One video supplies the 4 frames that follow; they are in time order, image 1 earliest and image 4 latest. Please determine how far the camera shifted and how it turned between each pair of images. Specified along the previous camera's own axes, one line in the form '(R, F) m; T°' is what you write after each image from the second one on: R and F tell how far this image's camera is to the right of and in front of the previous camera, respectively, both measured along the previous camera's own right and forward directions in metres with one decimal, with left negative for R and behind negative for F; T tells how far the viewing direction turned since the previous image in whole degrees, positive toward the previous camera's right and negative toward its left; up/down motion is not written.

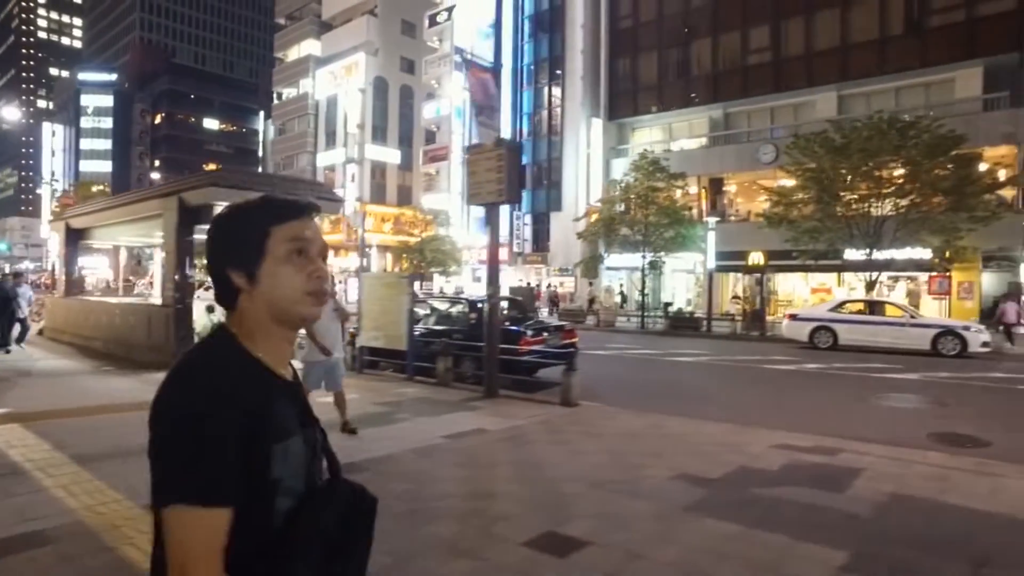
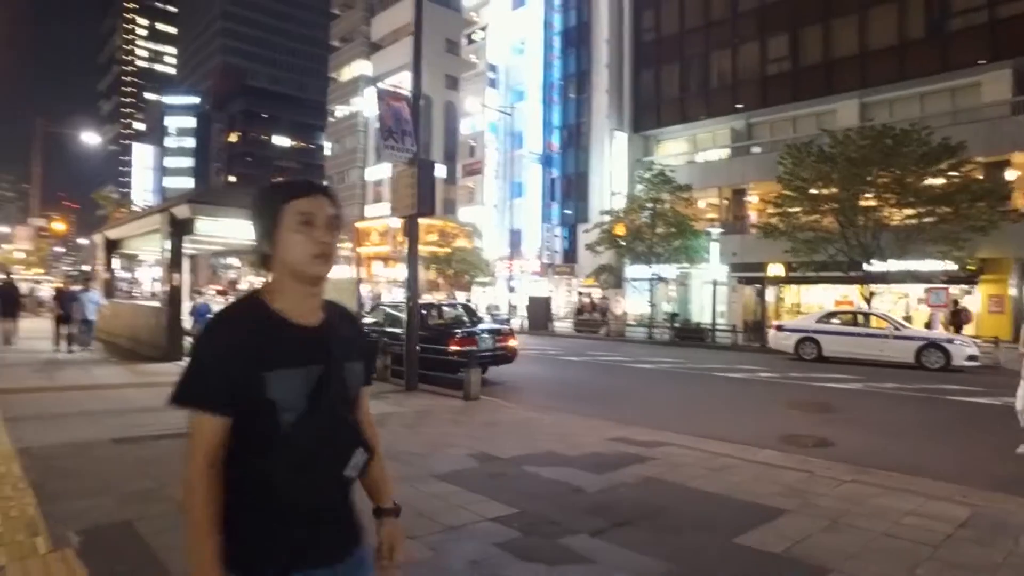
(+2.5, -0.8) m; -6°
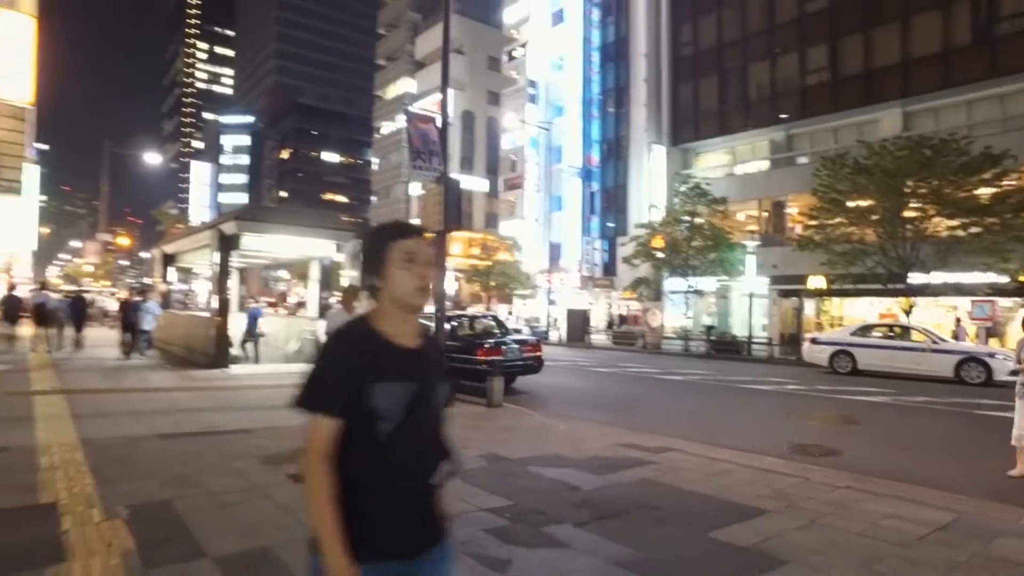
(+0.4, -0.5) m; -4°
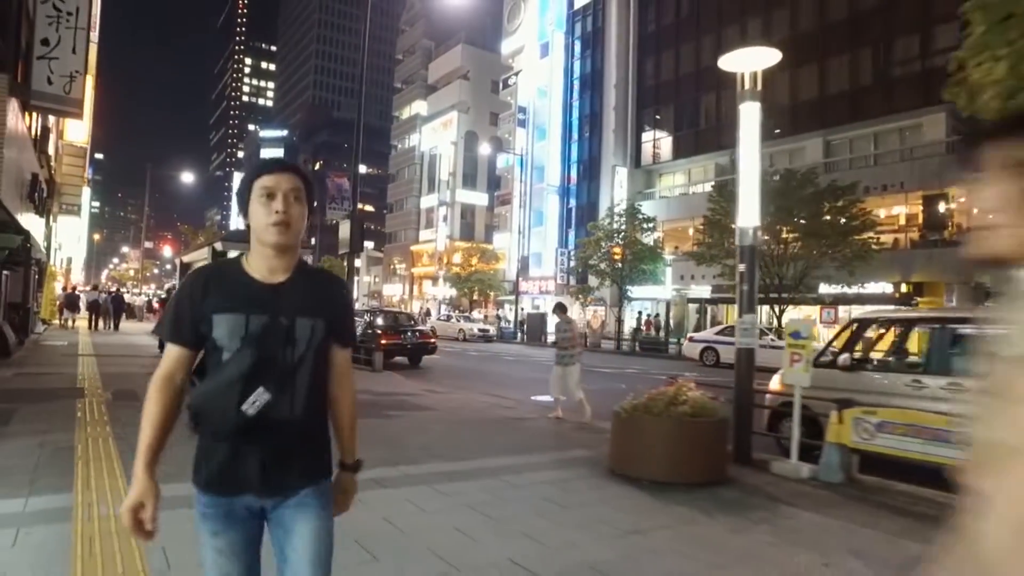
(+3.7, -5.3) m; -3°
